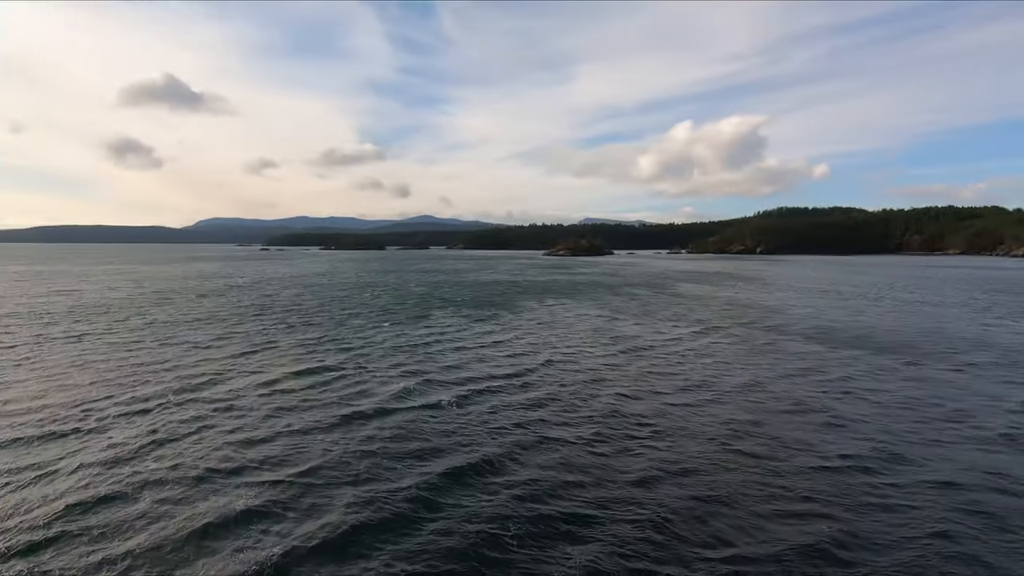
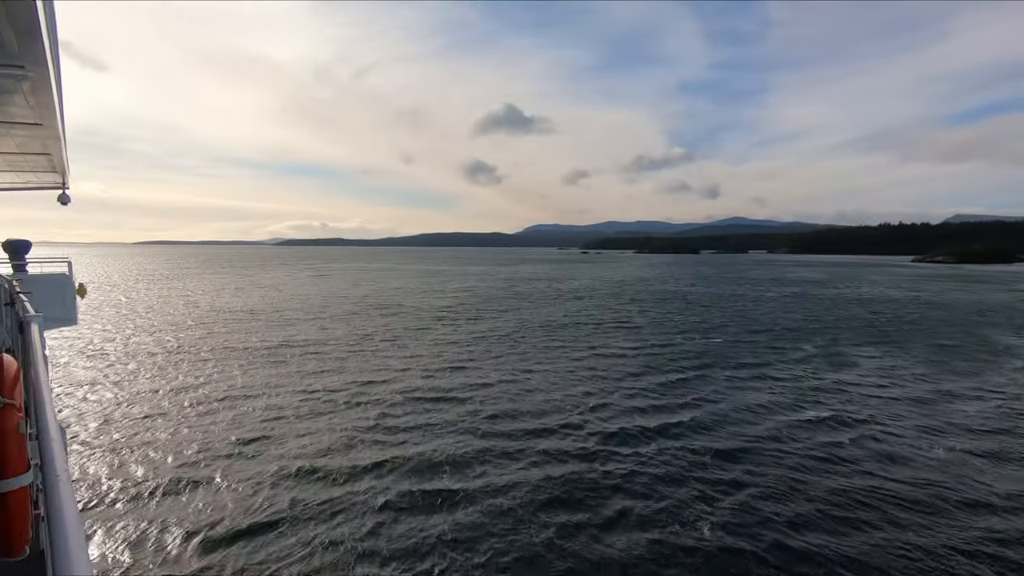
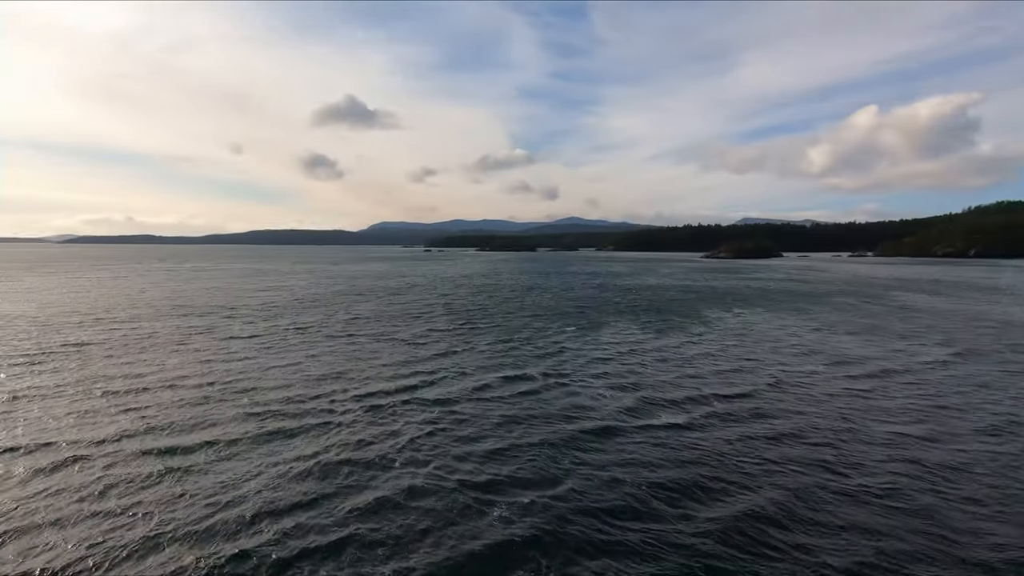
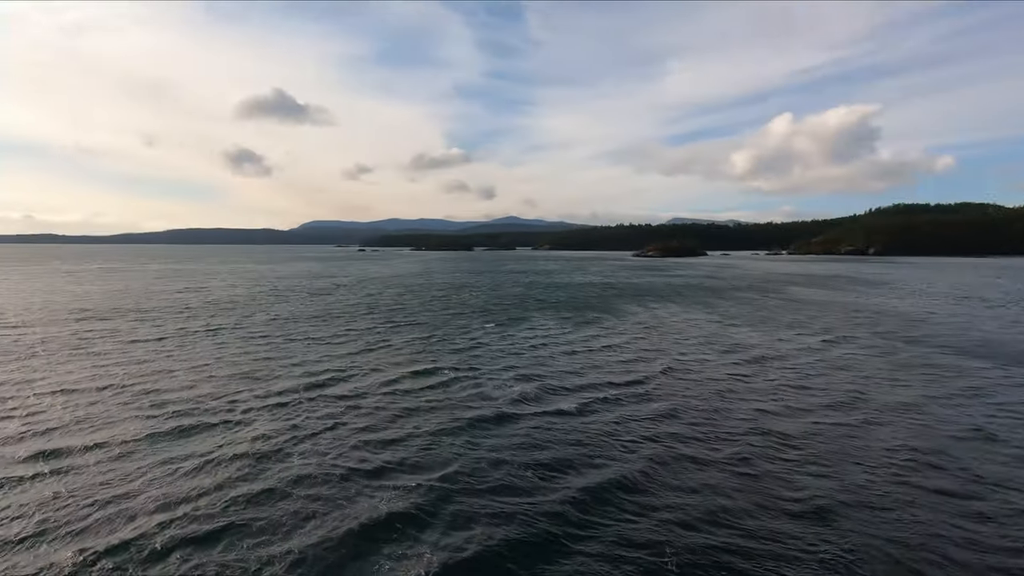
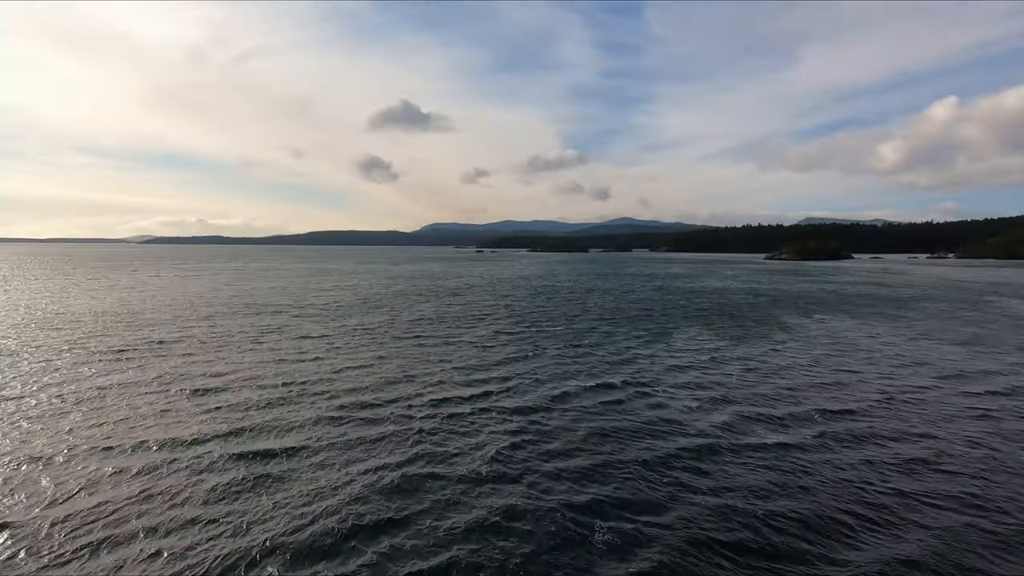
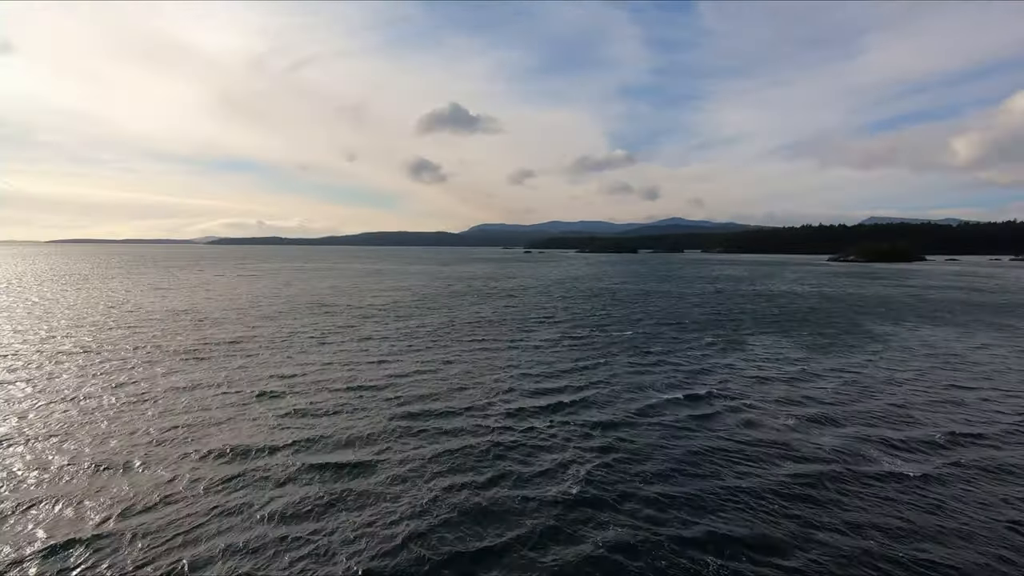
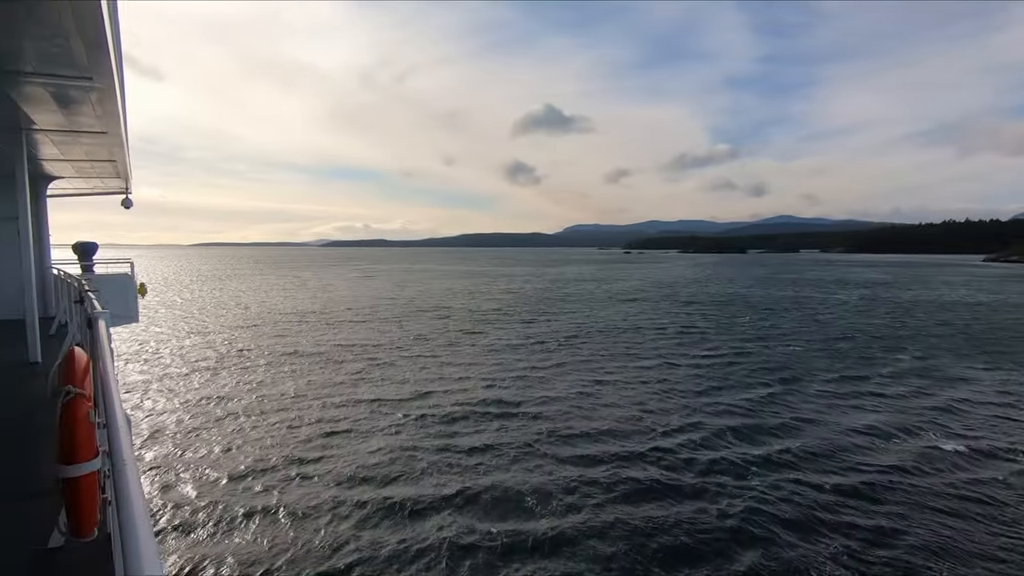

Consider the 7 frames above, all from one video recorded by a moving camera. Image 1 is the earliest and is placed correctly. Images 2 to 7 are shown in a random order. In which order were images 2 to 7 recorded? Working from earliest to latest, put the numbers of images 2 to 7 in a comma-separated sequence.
4, 3, 5, 6, 2, 7
